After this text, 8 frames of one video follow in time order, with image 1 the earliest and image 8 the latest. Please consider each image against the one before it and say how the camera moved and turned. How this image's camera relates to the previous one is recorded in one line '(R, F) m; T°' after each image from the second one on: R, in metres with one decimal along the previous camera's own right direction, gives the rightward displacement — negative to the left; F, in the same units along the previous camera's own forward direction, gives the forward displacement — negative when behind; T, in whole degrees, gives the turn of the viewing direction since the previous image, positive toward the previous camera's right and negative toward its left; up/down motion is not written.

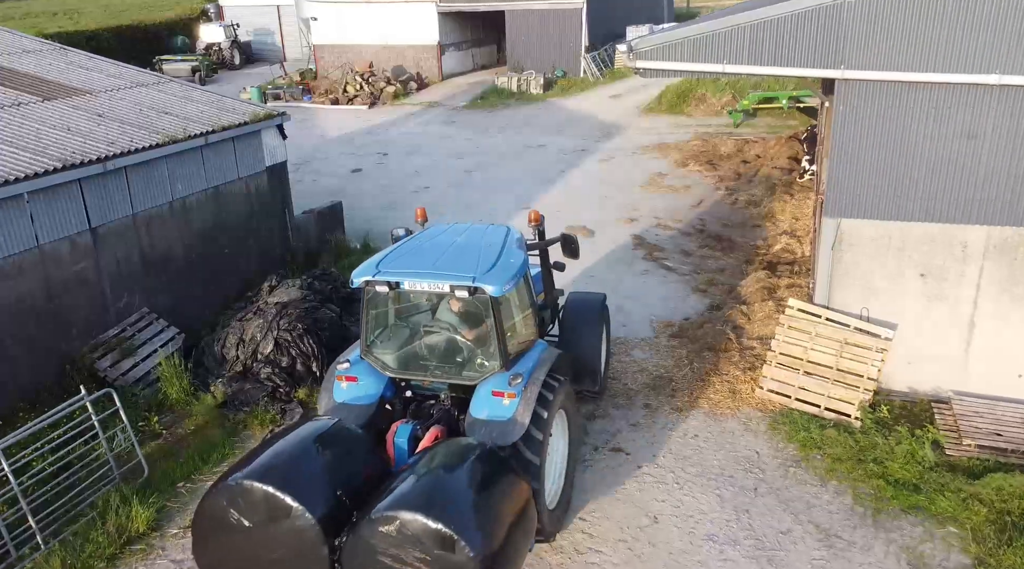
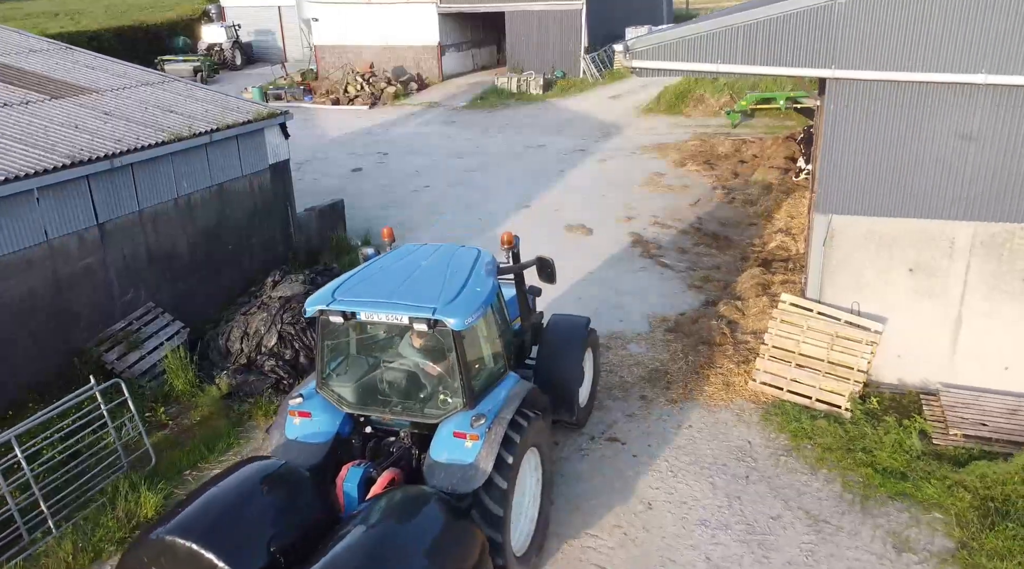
(0.0, -0.2) m; 0°
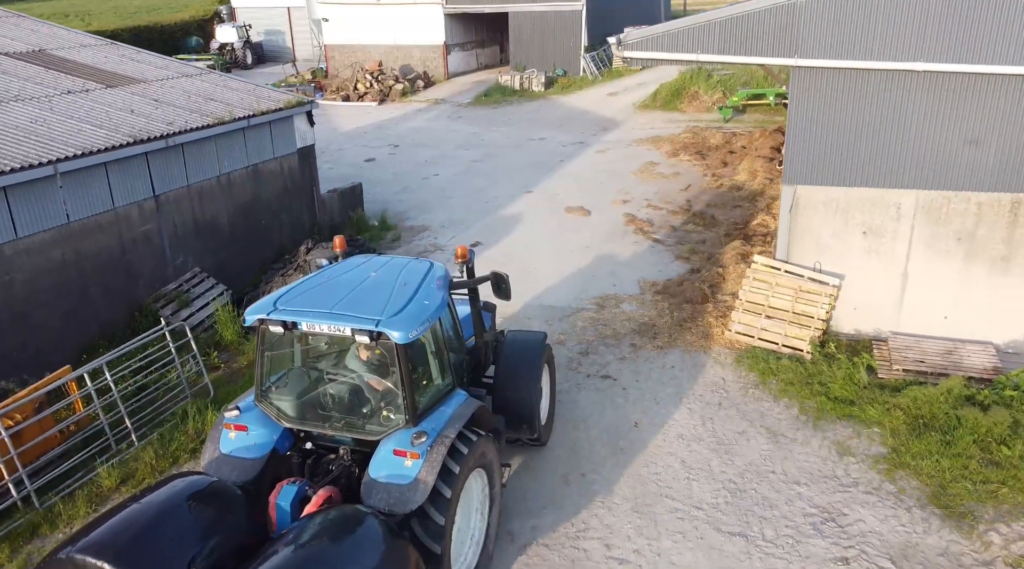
(-0.1, -1.2) m; 0°
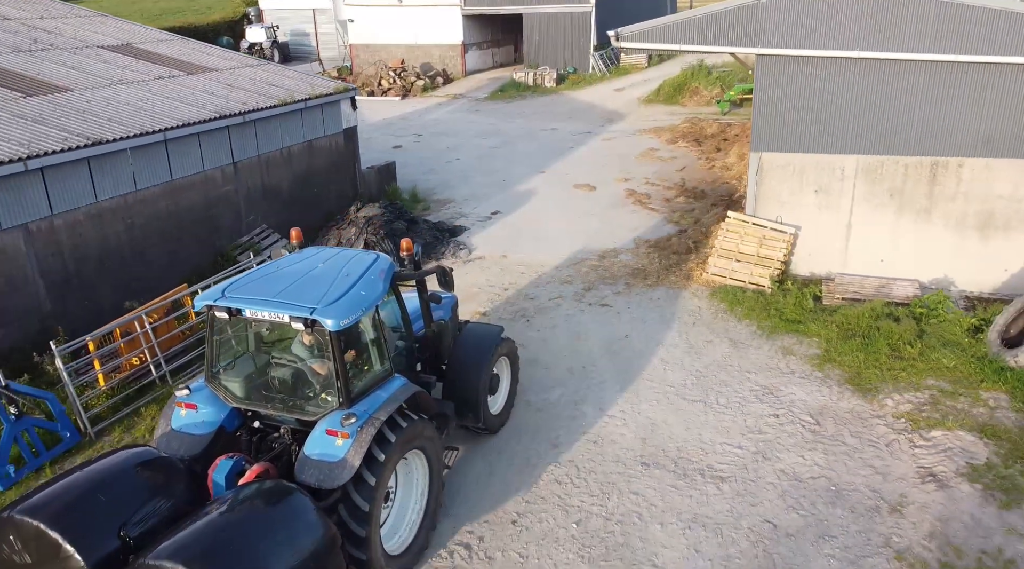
(-0.1, -2.0) m; -1°
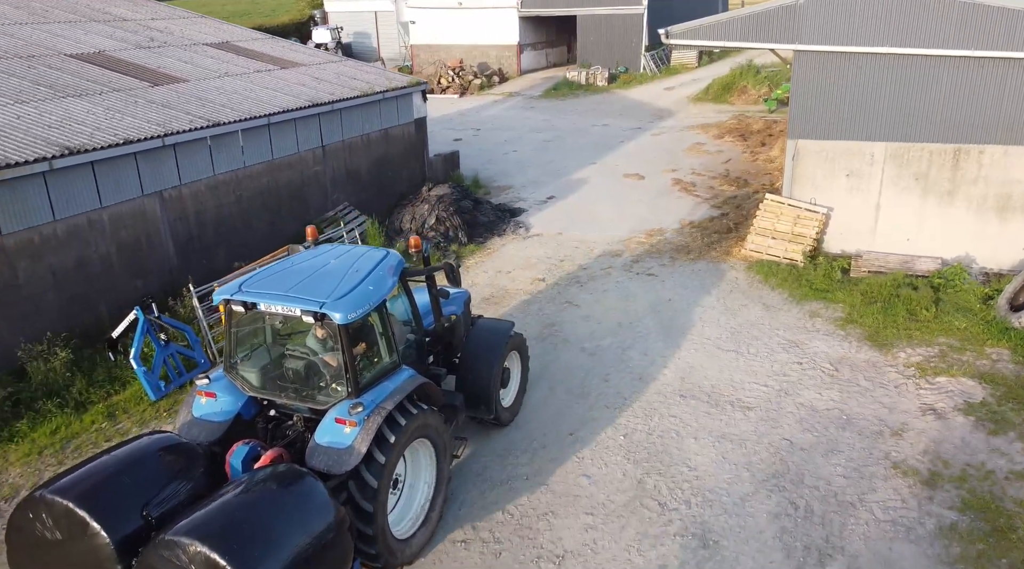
(-0.1, -1.3) m; -3°
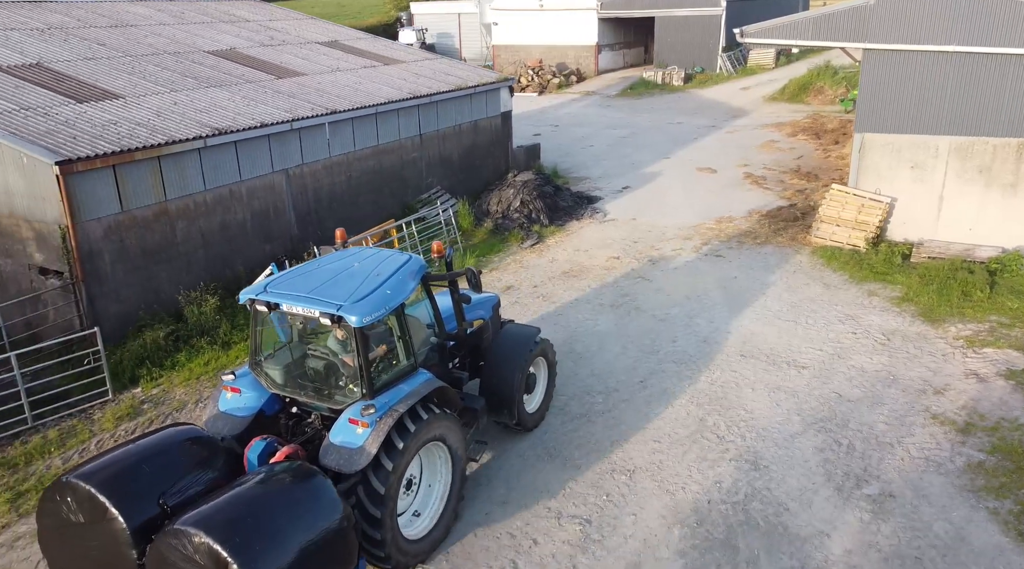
(-0.1, -1.1) m; -5°
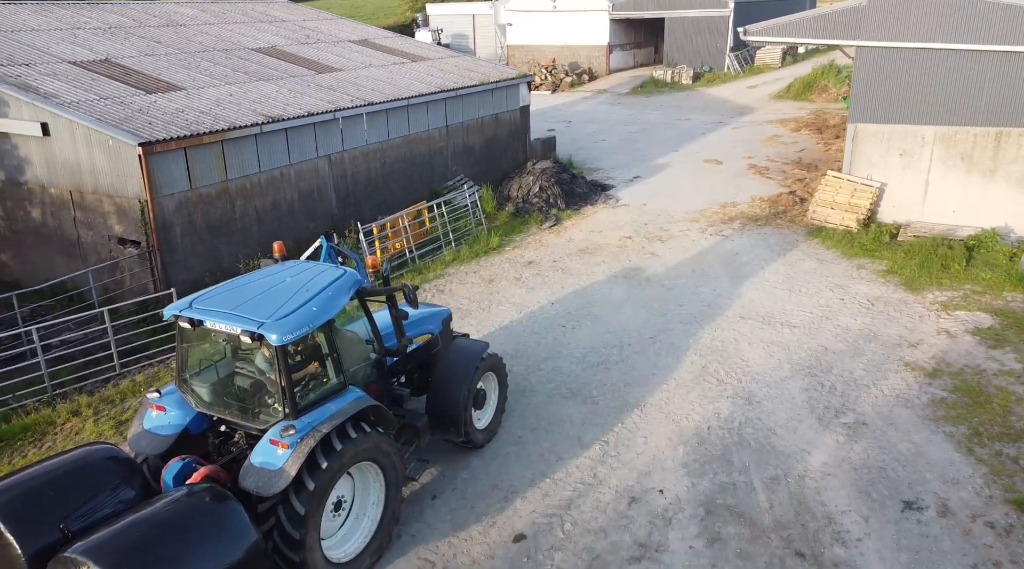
(-0.2, -1.1) m; -1°
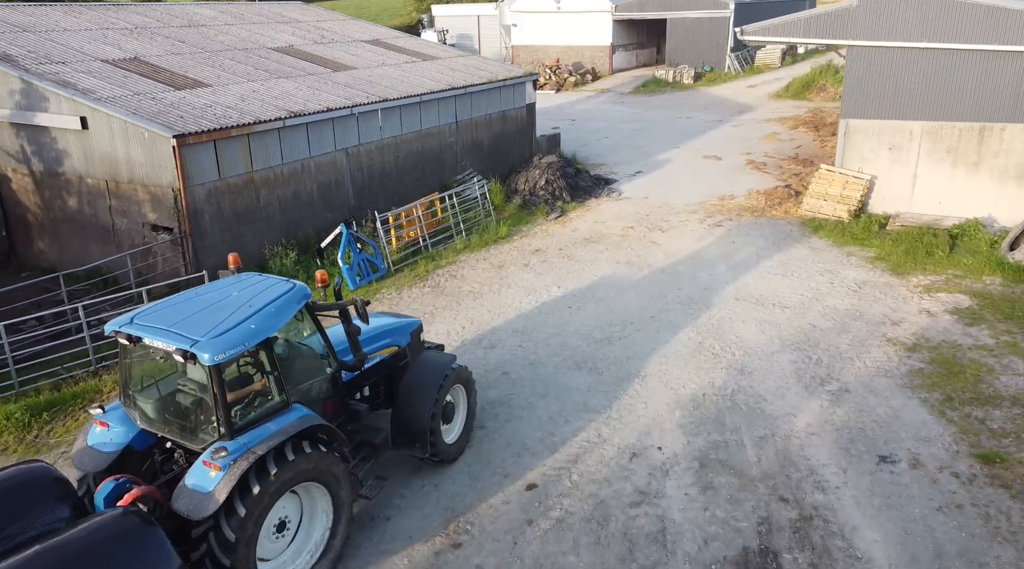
(-0.1, -0.7) m; 0°
